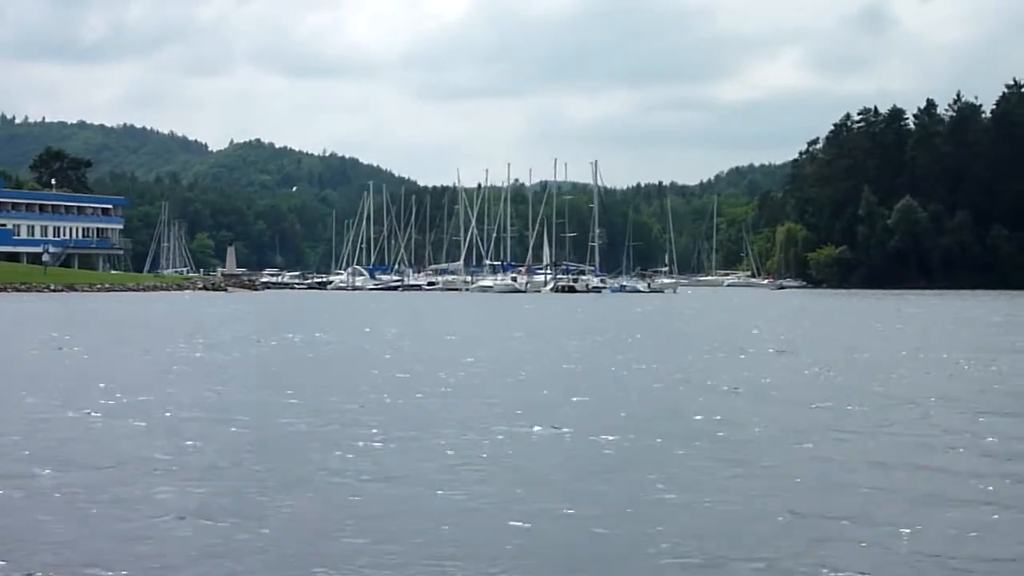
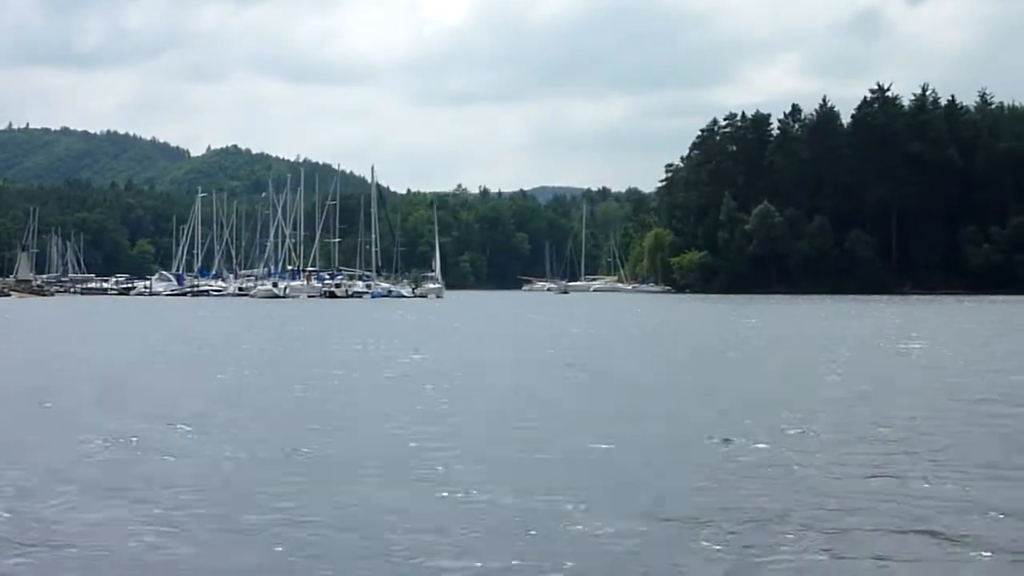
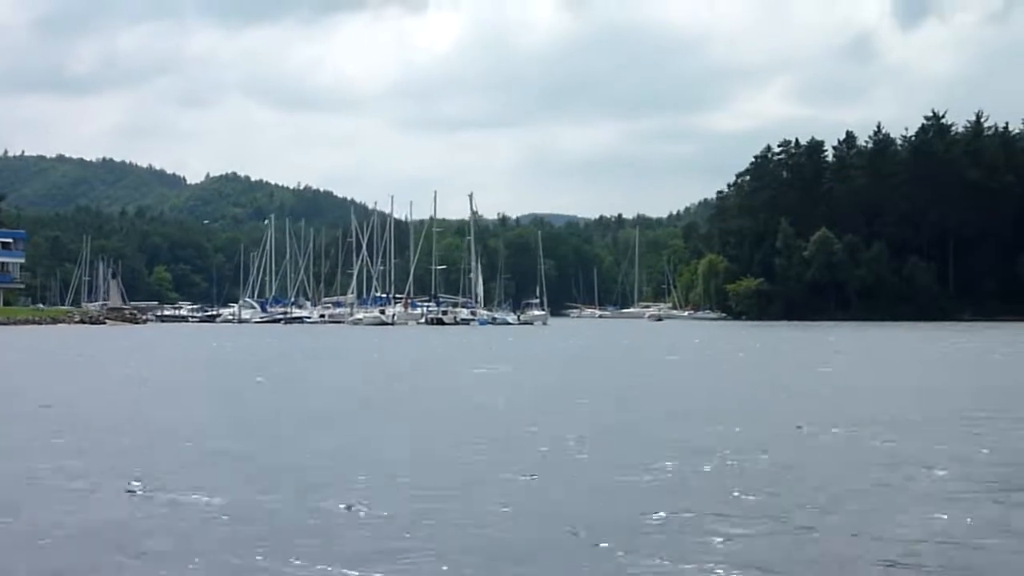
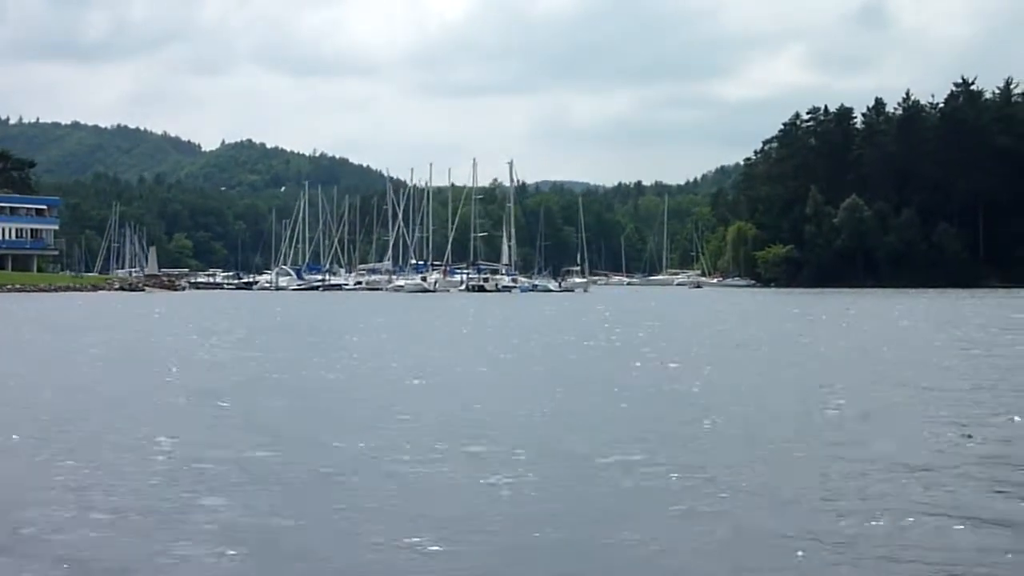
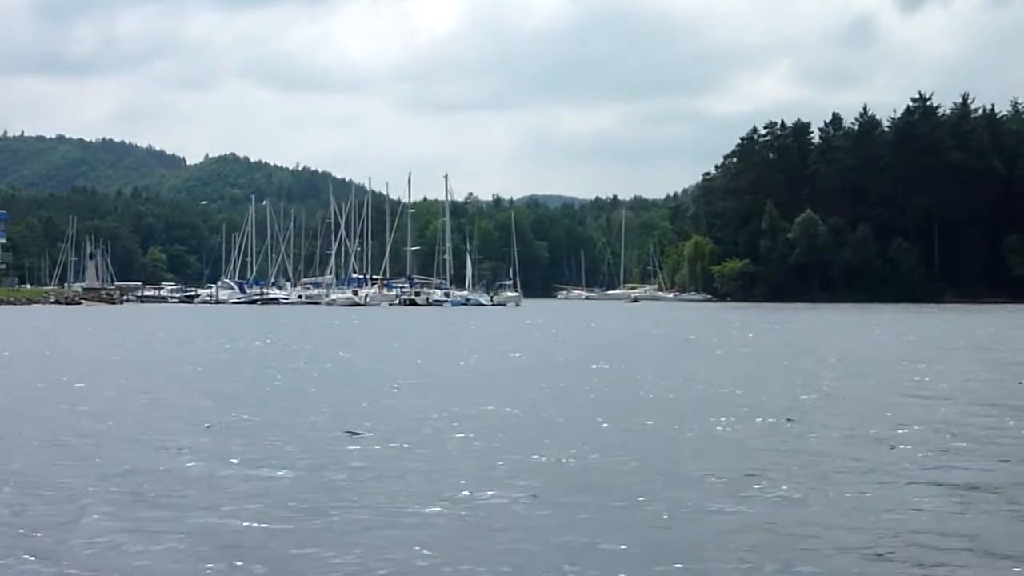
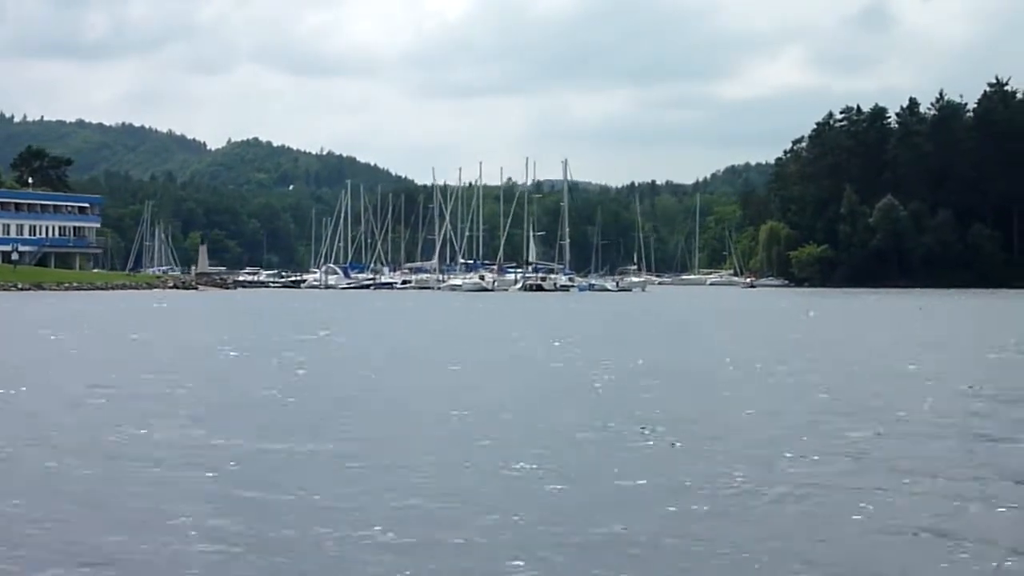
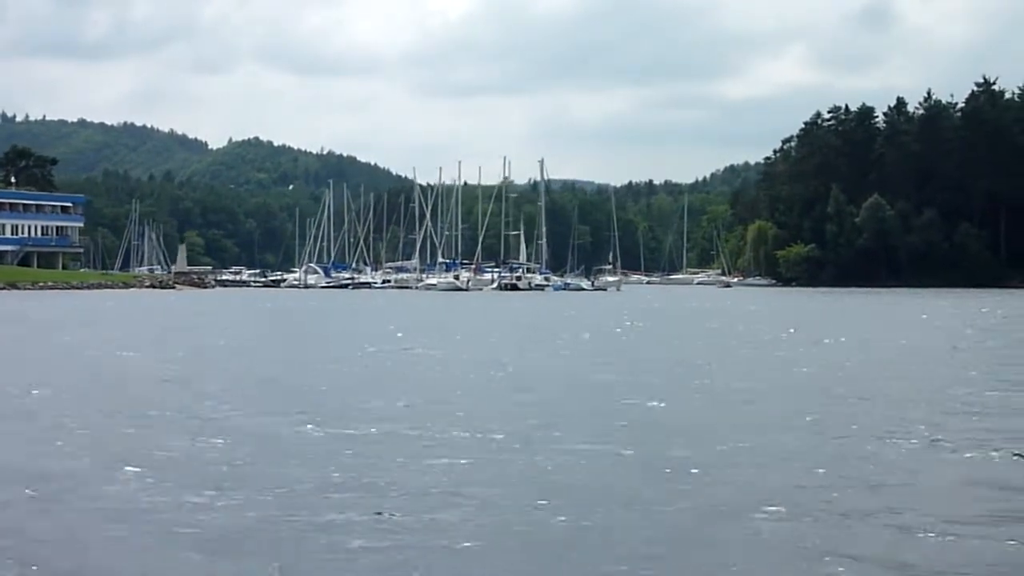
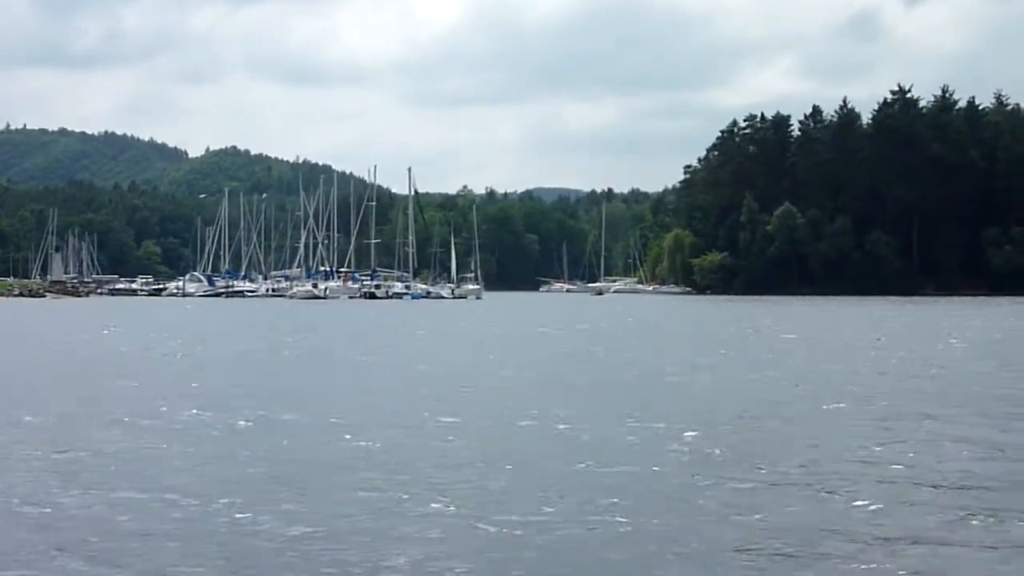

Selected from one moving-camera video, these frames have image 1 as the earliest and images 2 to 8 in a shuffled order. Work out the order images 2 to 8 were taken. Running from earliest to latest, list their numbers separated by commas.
6, 7, 4, 3, 5, 8, 2
